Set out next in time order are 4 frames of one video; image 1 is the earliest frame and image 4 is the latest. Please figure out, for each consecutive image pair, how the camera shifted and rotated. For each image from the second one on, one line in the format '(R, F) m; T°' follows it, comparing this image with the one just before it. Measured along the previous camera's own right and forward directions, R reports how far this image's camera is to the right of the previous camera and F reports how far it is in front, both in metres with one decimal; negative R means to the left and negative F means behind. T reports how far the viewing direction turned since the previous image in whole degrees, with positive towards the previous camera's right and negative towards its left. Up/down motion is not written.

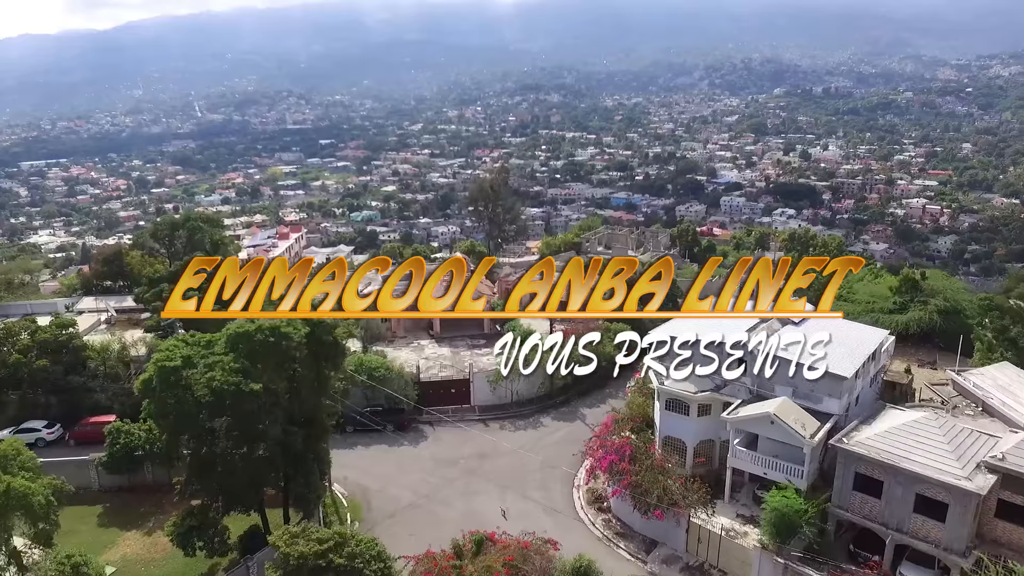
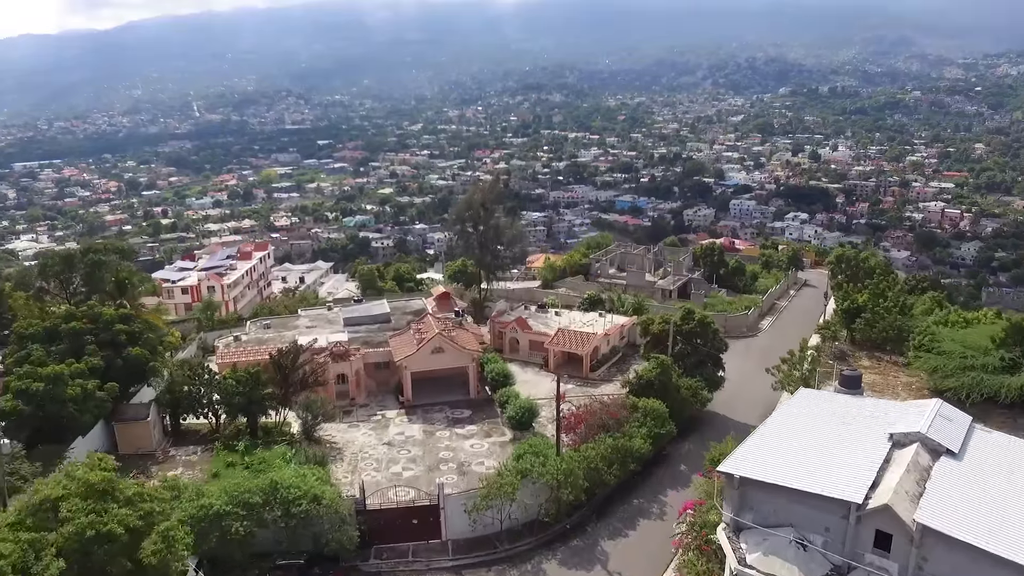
(+0.2, +5.7) m; 0°
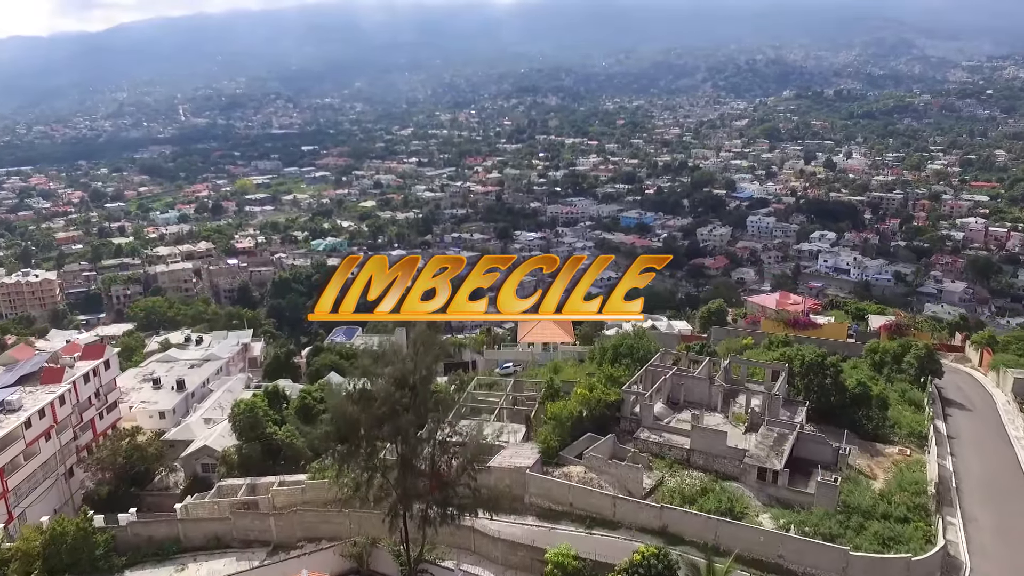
(+0.5, +14.2) m; 0°
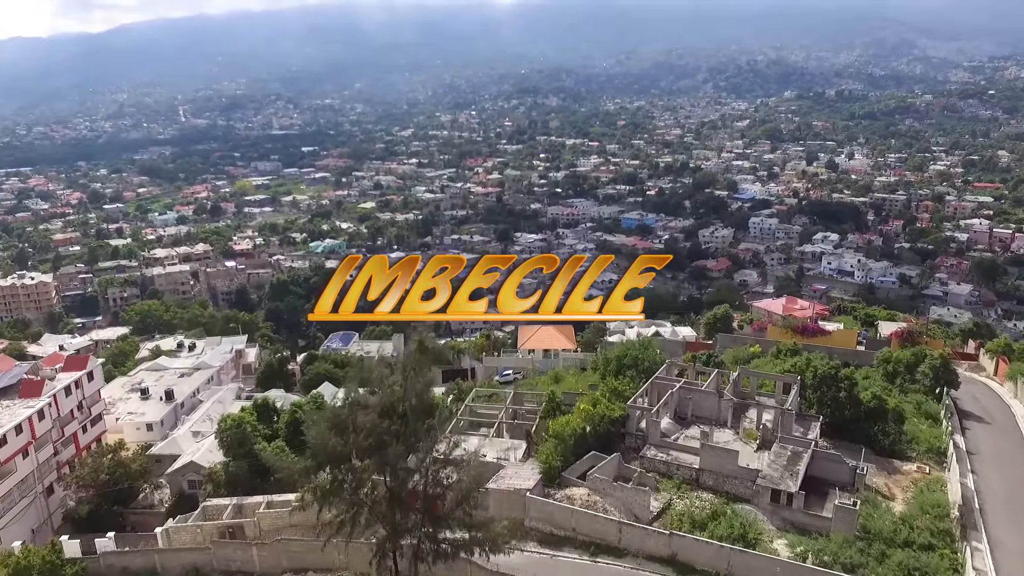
(0.0, +0.9) m; 0°
